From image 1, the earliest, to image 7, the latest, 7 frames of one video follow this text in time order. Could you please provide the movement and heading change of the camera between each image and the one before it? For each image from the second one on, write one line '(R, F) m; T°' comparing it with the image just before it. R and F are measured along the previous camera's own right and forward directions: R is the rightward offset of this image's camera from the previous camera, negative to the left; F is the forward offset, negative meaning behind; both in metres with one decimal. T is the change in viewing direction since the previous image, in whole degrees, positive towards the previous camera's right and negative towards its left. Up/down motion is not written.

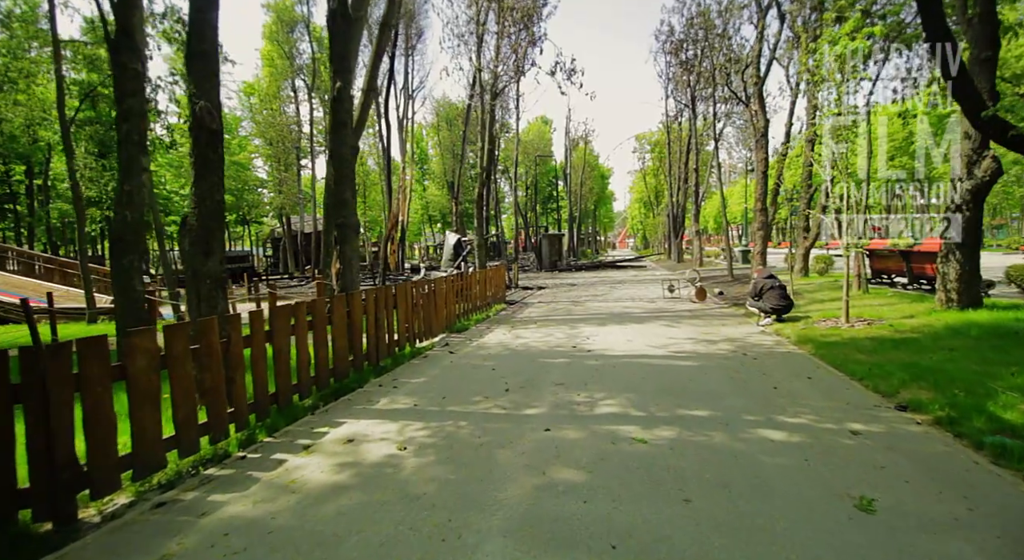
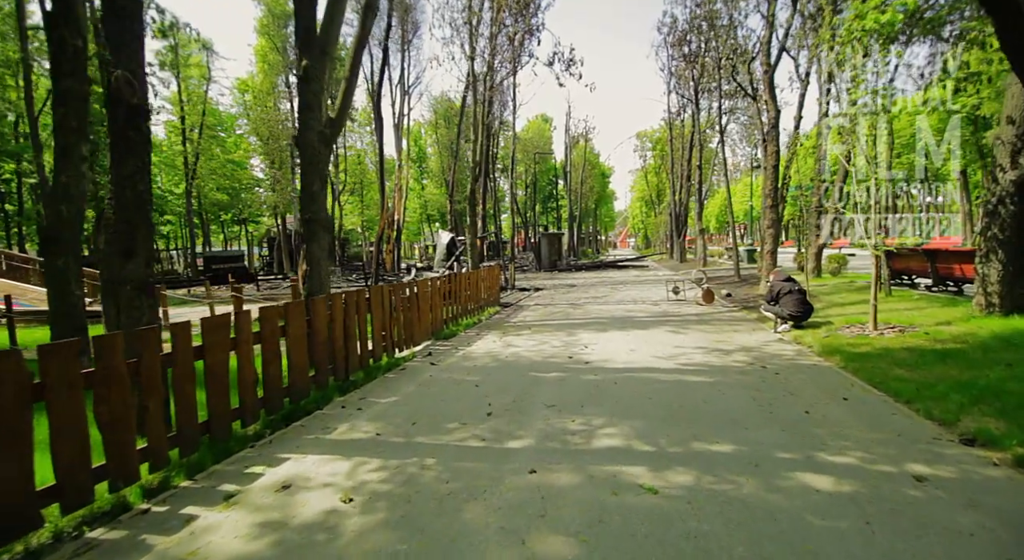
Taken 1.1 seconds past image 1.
(+0.2, +0.9) m; 0°
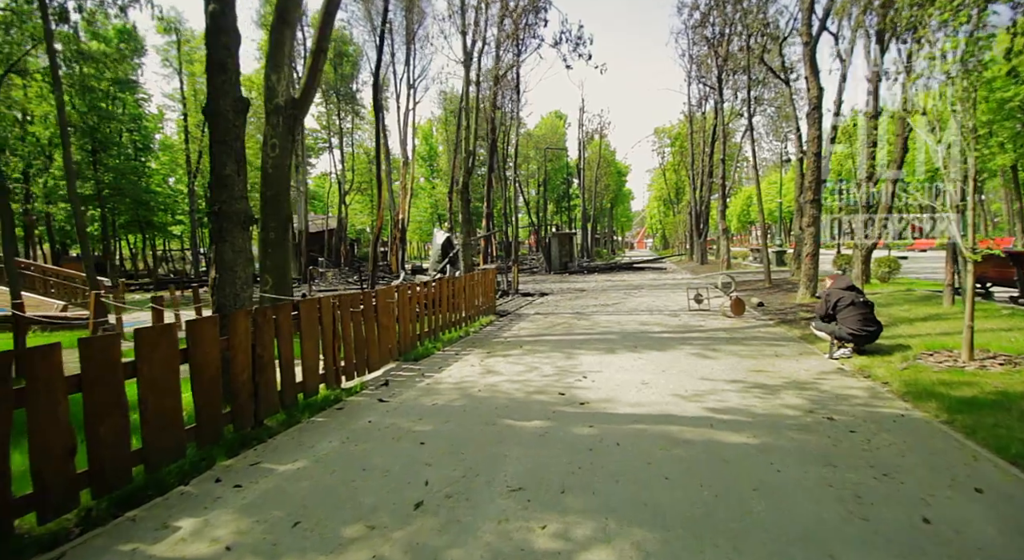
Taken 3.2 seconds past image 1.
(+0.5, +1.9) m; -2°
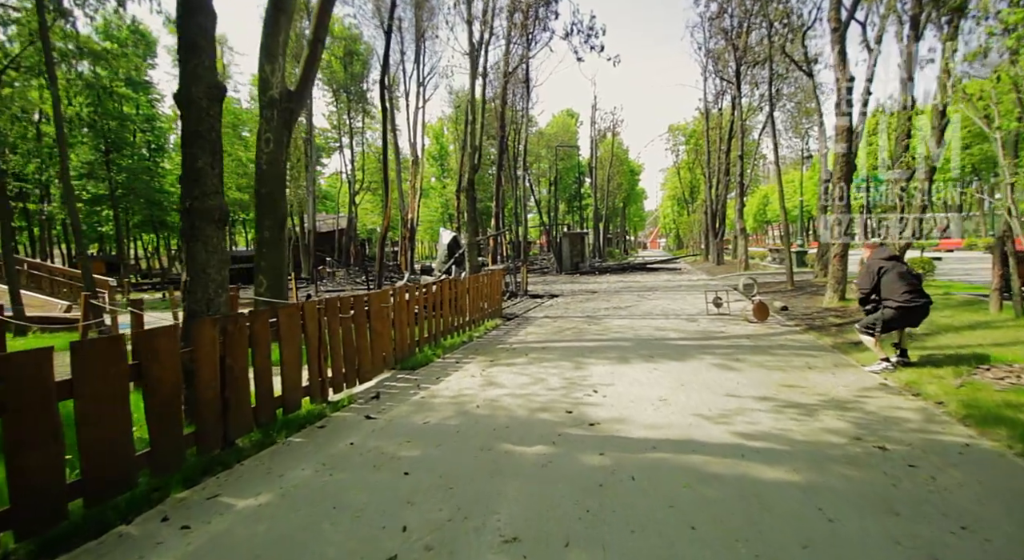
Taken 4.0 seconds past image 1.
(+0.1, +0.6) m; -1°
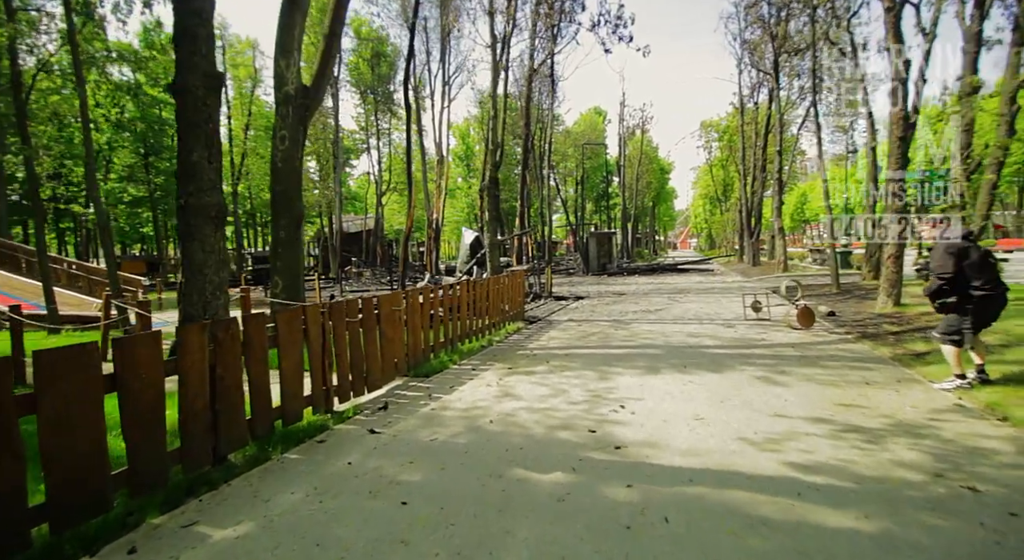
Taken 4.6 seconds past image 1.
(+0.1, +0.5) m; -3°
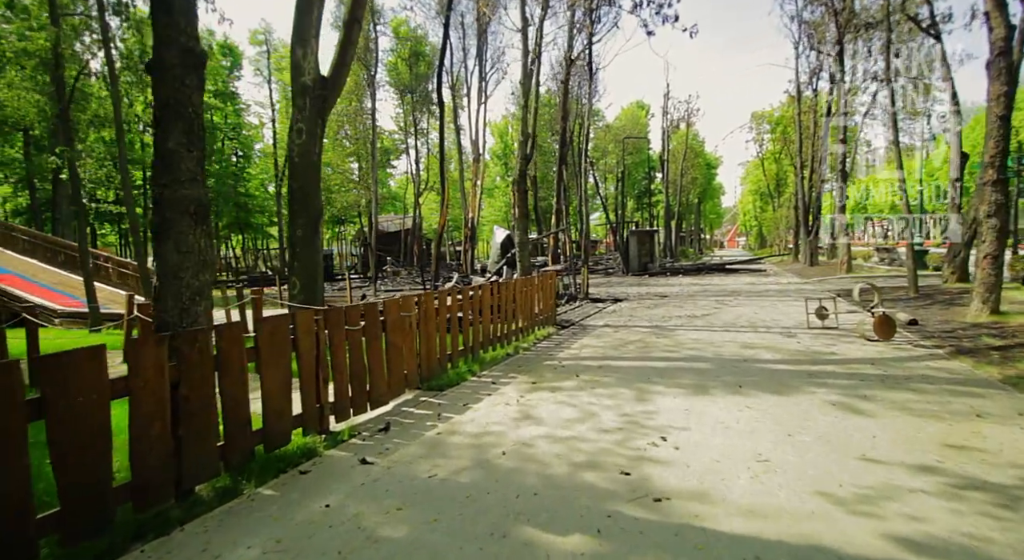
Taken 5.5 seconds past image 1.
(+0.2, +0.8) m; -4°
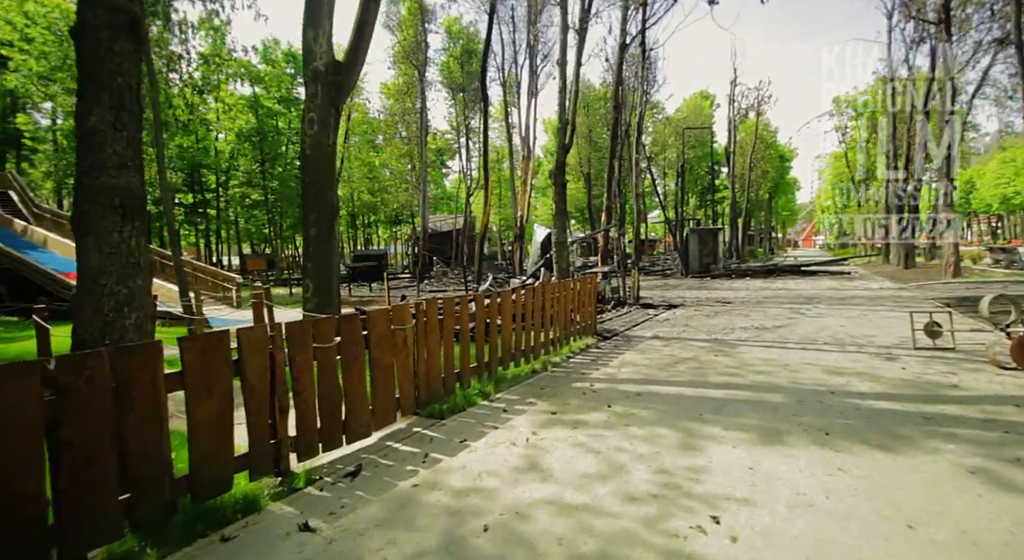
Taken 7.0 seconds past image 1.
(+0.4, +1.2) m; -6°
